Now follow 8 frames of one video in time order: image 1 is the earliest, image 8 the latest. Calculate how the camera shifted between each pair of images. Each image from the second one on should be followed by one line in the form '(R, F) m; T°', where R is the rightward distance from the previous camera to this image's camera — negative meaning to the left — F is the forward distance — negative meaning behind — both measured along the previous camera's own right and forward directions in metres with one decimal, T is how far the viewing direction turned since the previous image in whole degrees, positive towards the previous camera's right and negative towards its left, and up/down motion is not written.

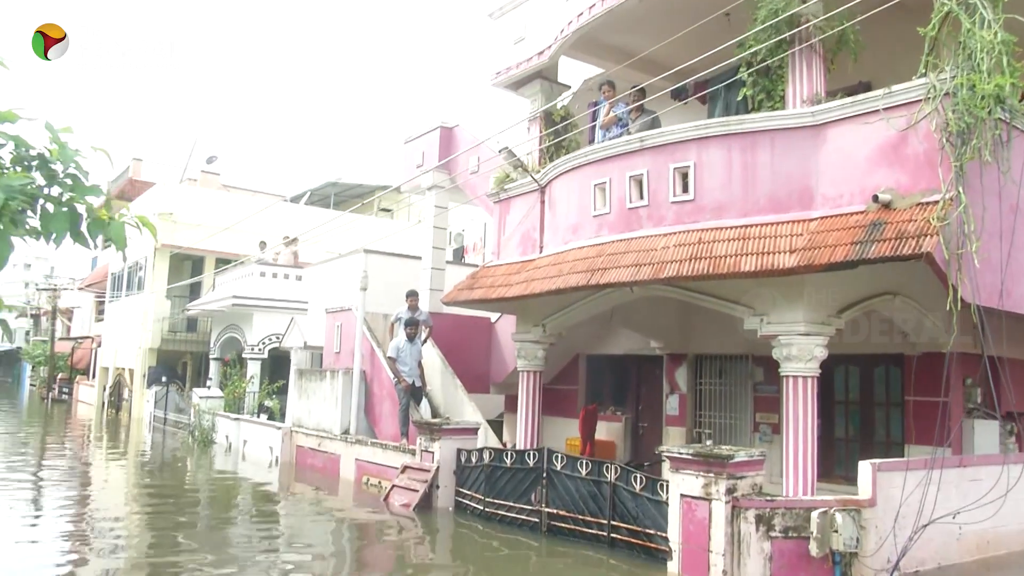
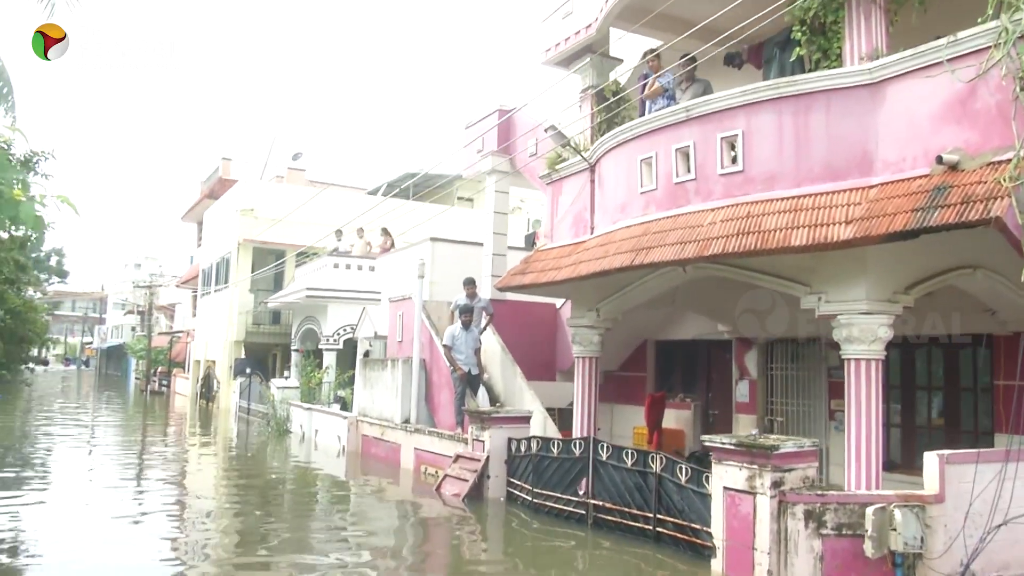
(+0.7, +0.4) m; -7°
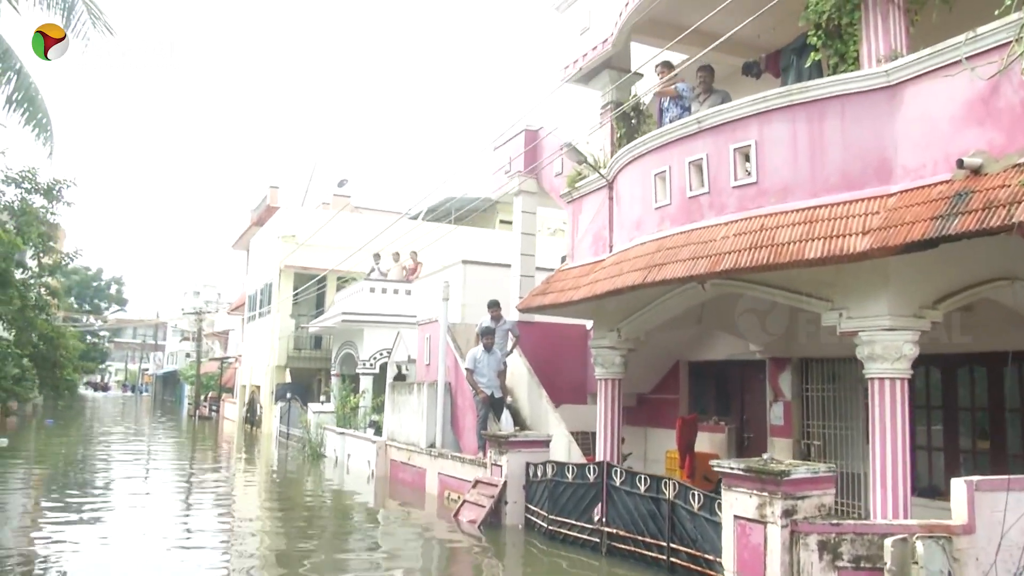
(+0.6, +0.3) m; -4°
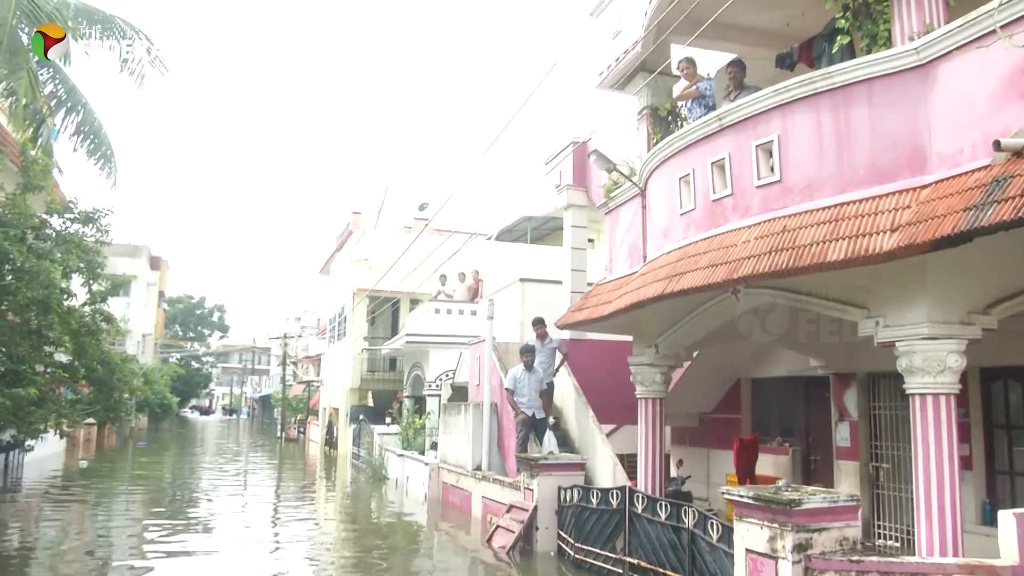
(+1.0, +0.5) m; -7°
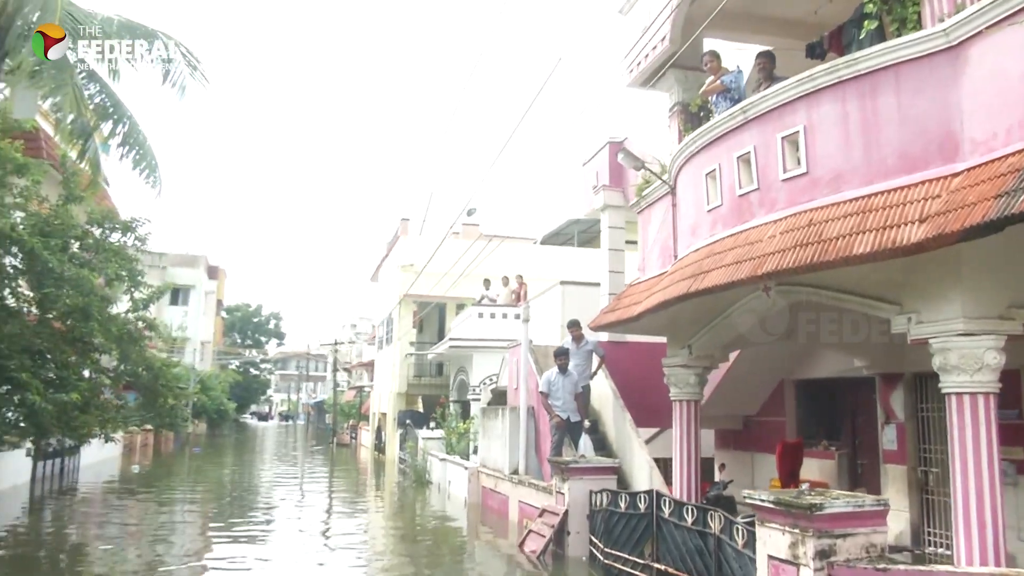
(+0.4, +0.1) m; -4°
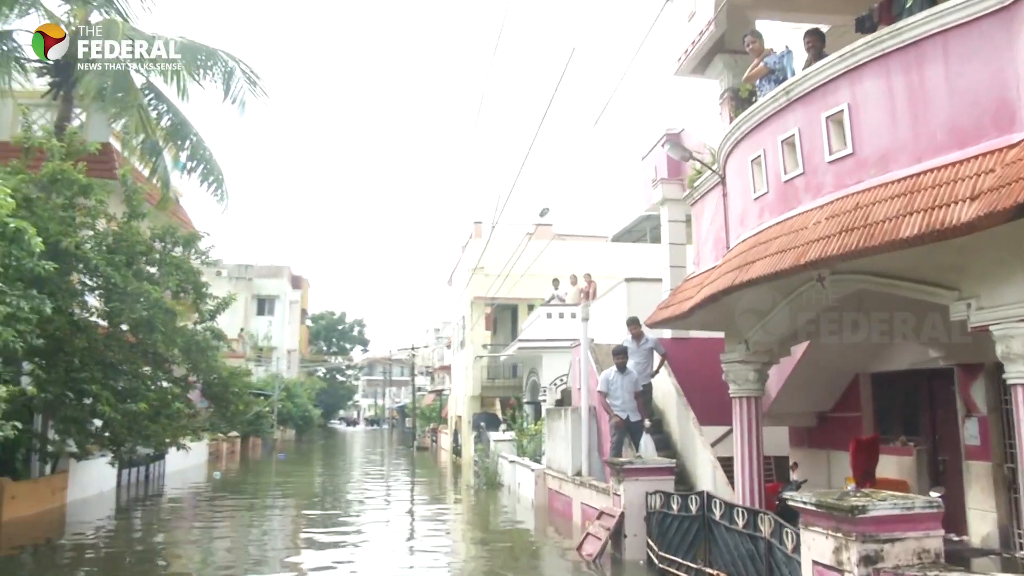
(+0.5, +0.2) m; -6°
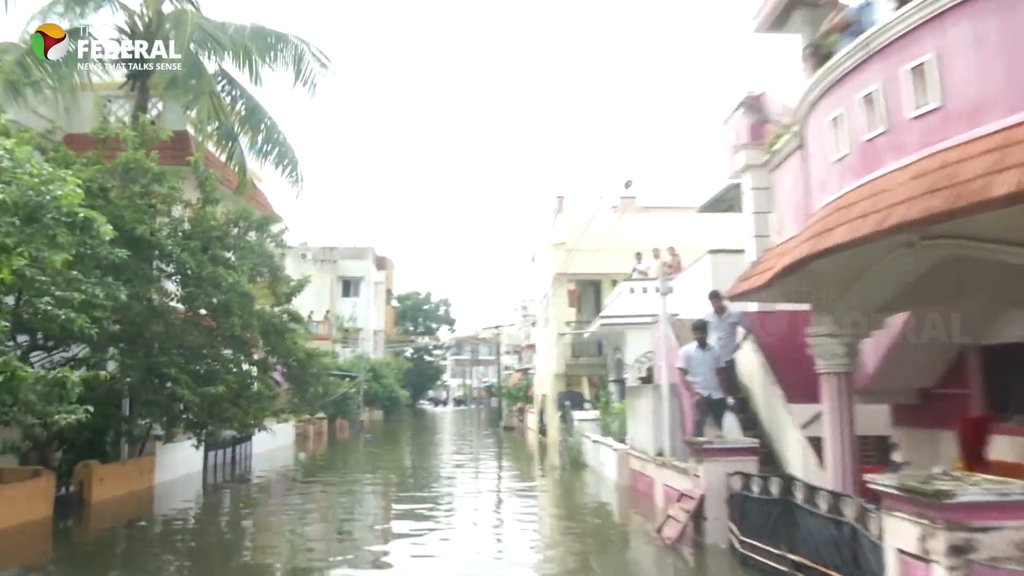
(+0.3, +0.3) m; -6°
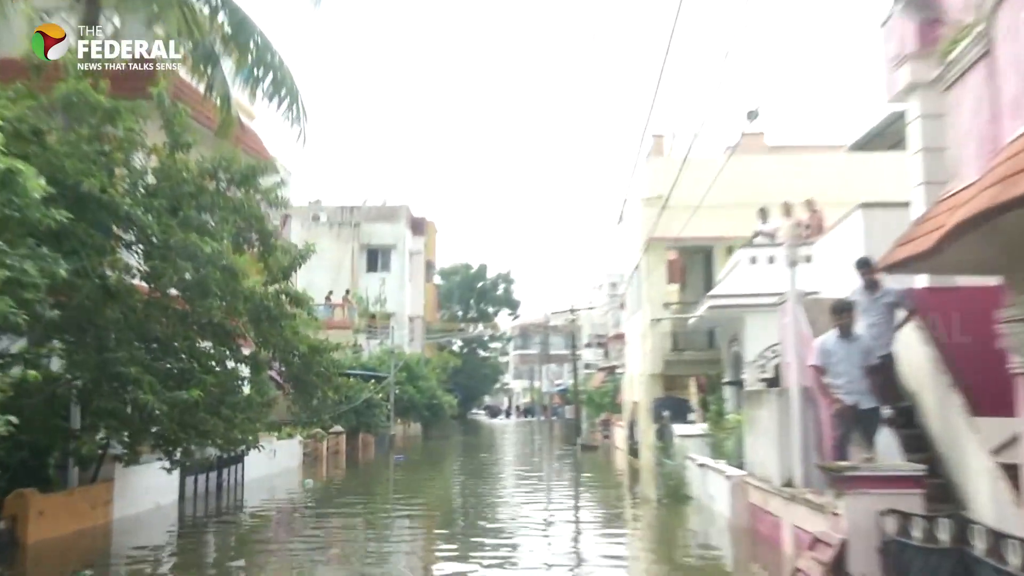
(+0.3, +3.3) m; -8°
